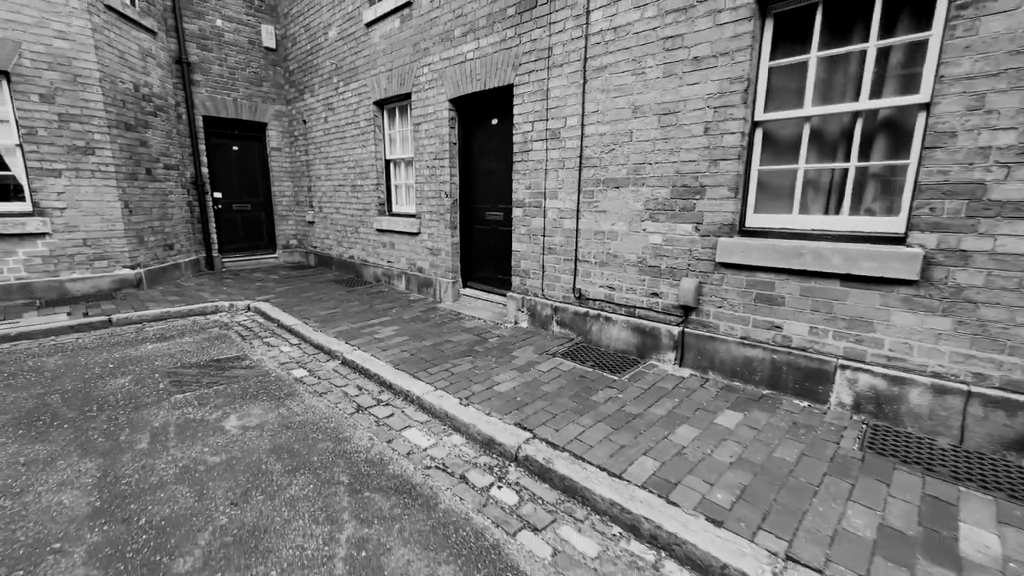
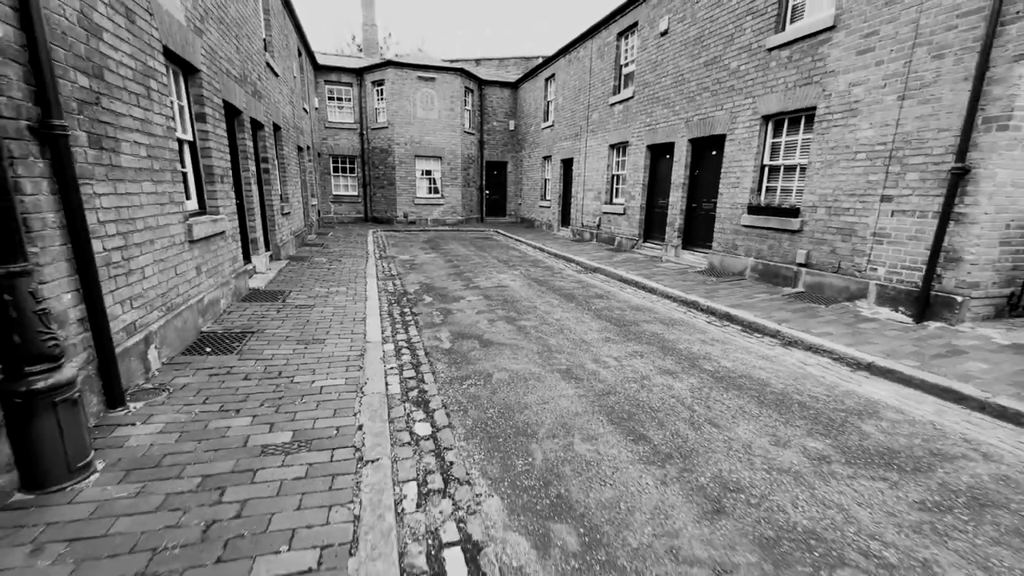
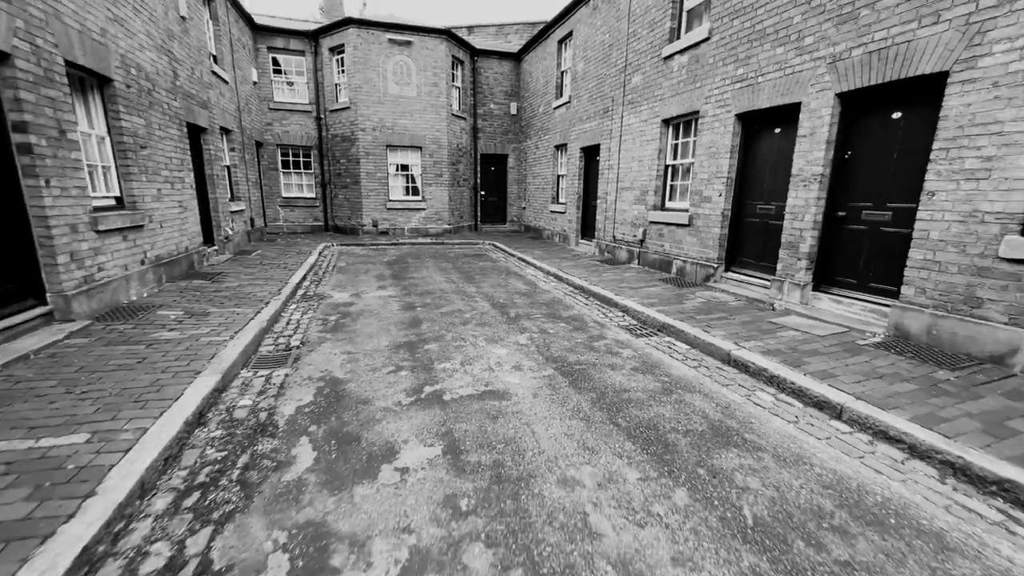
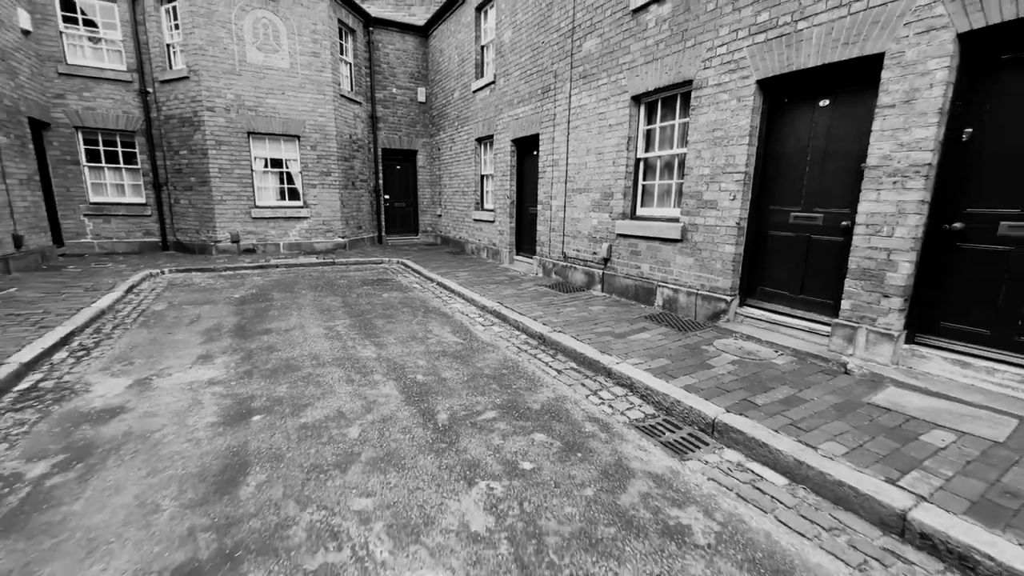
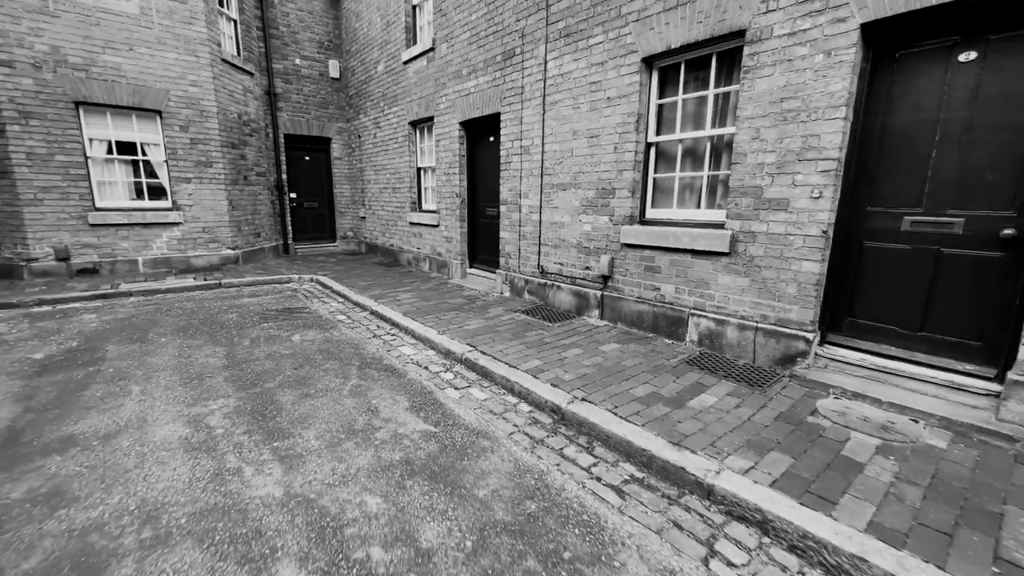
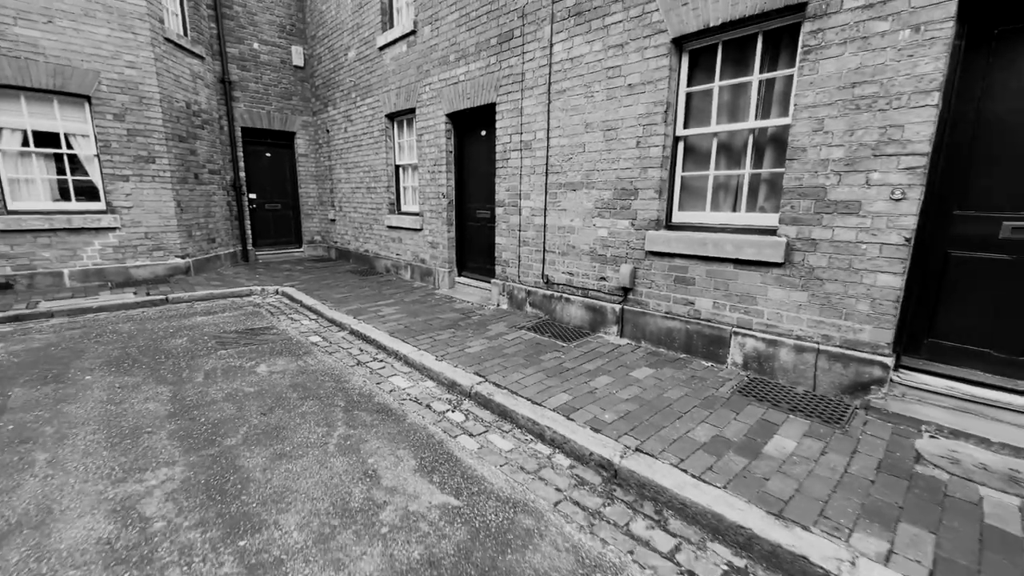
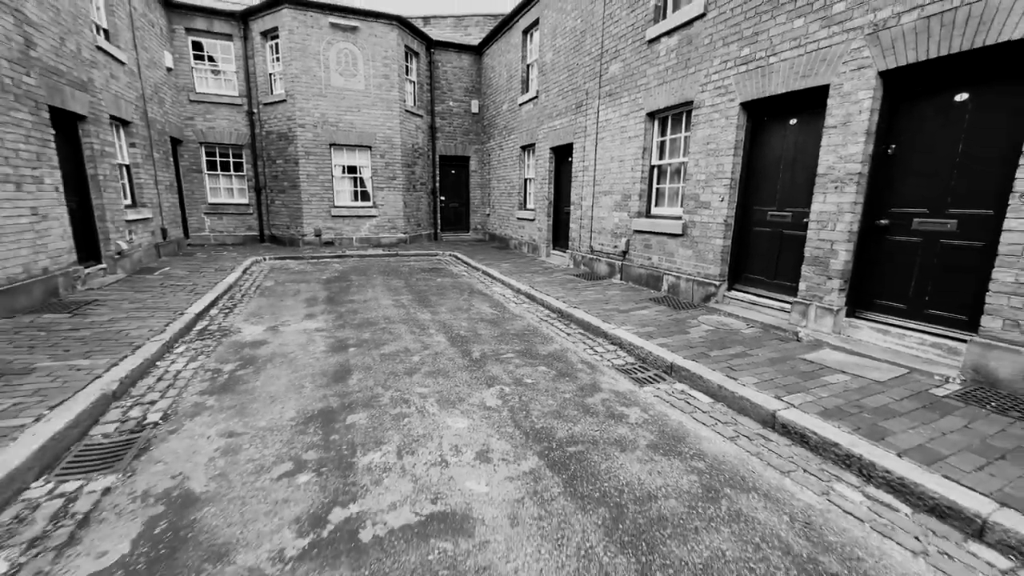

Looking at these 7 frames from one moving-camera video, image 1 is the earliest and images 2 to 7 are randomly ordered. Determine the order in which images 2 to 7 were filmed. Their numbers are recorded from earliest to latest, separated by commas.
6, 5, 4, 7, 3, 2
